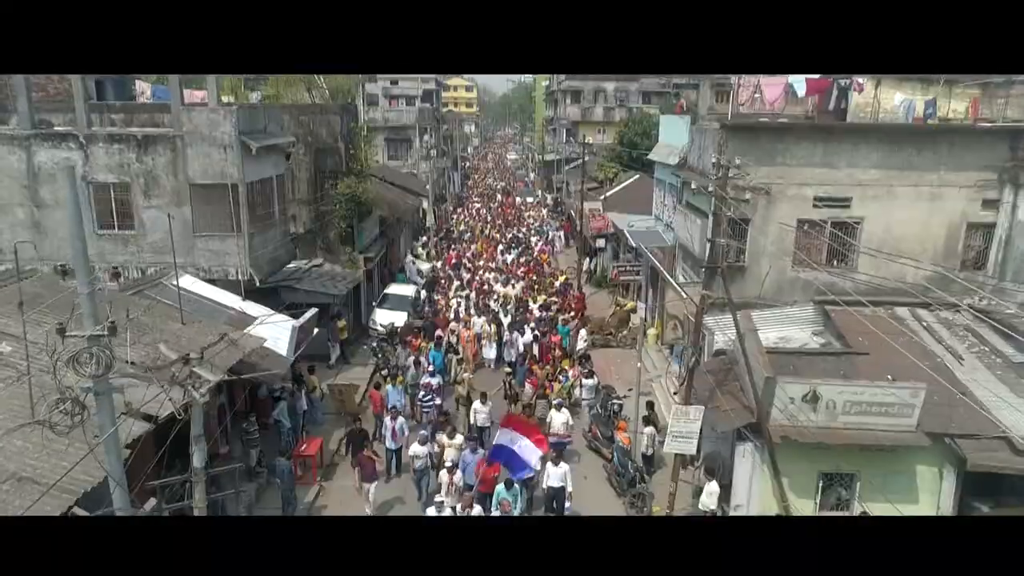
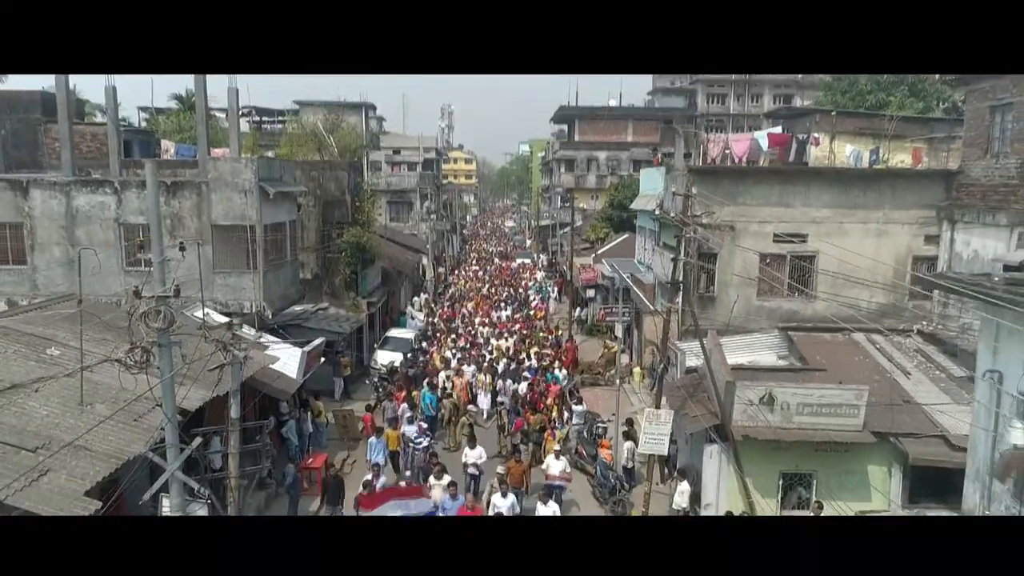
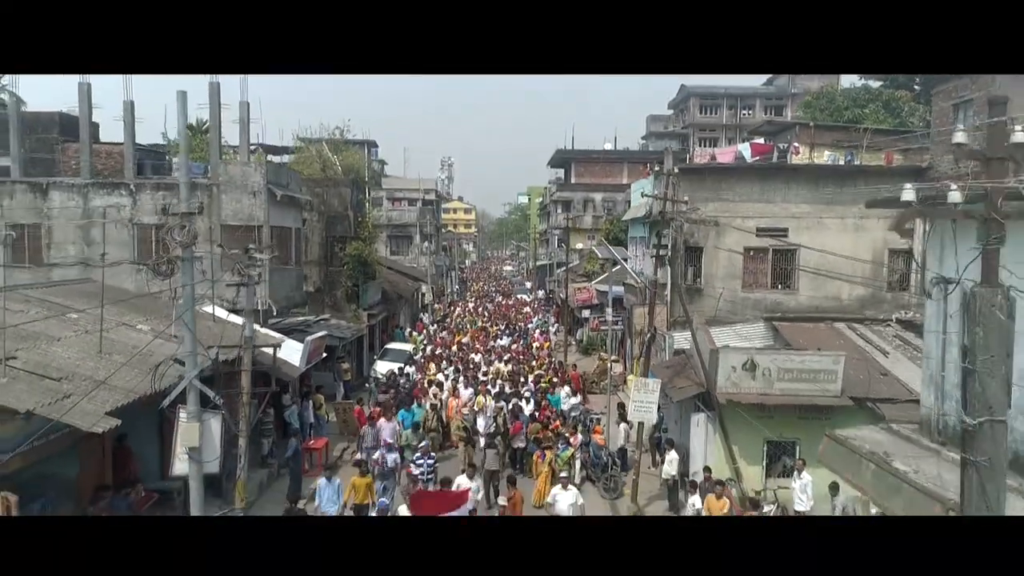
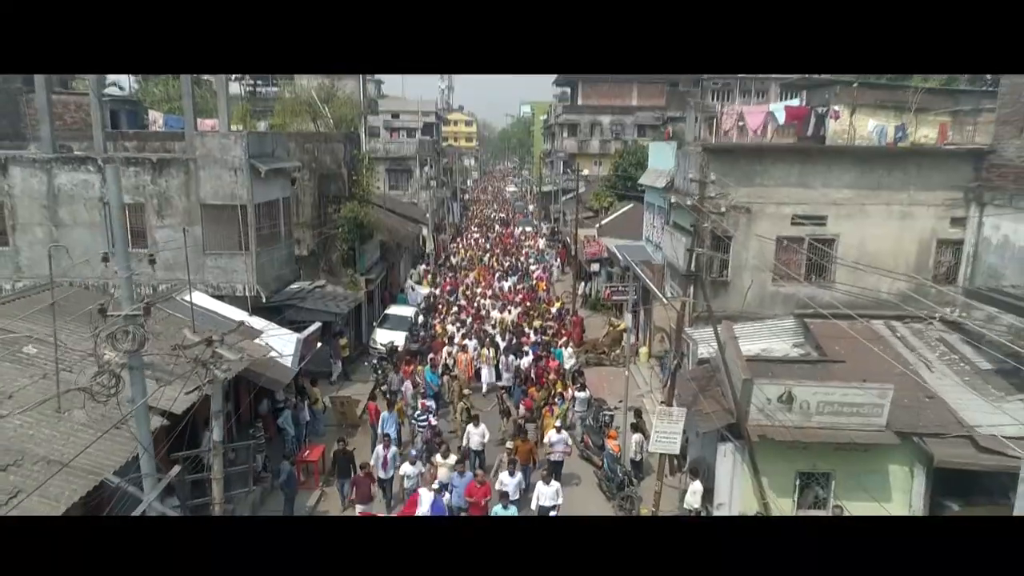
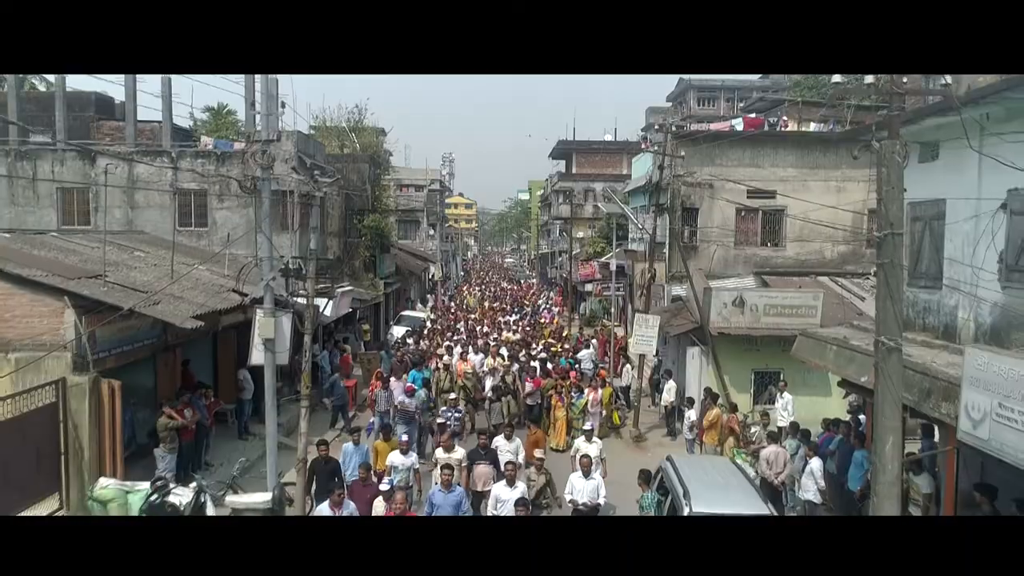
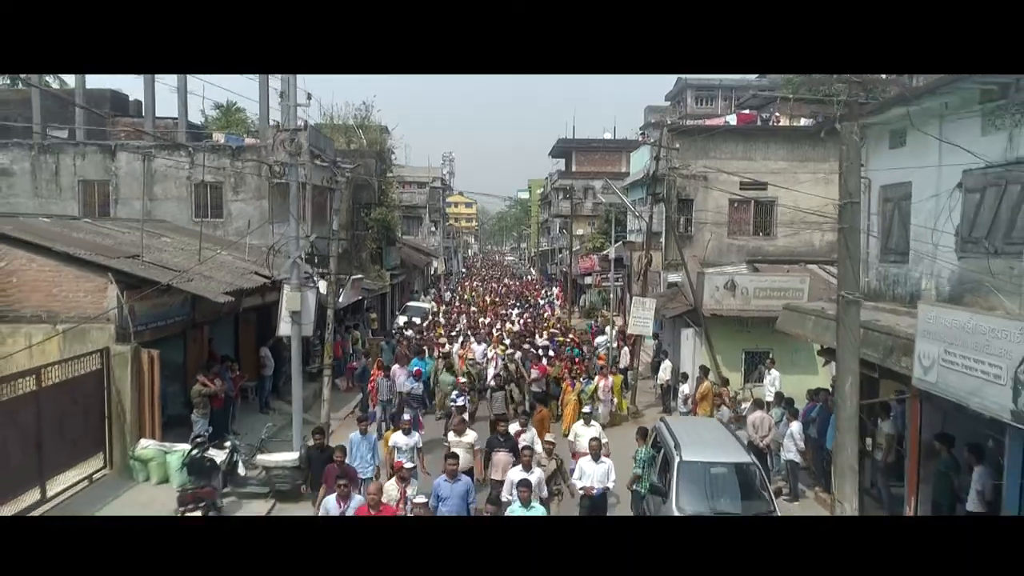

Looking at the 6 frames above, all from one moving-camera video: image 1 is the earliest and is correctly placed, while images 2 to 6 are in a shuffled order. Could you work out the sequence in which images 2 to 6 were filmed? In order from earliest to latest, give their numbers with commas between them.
4, 2, 3, 5, 6
